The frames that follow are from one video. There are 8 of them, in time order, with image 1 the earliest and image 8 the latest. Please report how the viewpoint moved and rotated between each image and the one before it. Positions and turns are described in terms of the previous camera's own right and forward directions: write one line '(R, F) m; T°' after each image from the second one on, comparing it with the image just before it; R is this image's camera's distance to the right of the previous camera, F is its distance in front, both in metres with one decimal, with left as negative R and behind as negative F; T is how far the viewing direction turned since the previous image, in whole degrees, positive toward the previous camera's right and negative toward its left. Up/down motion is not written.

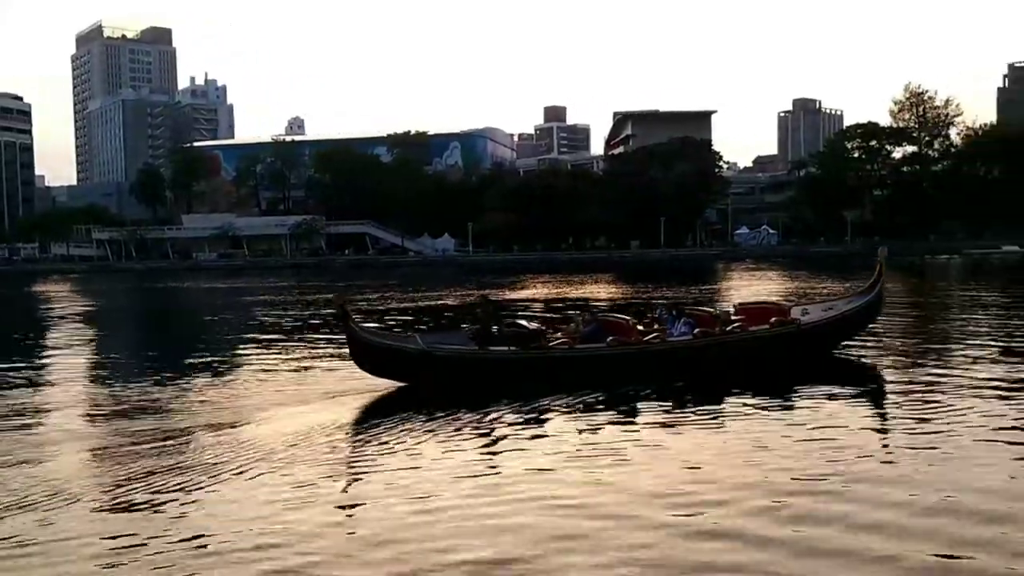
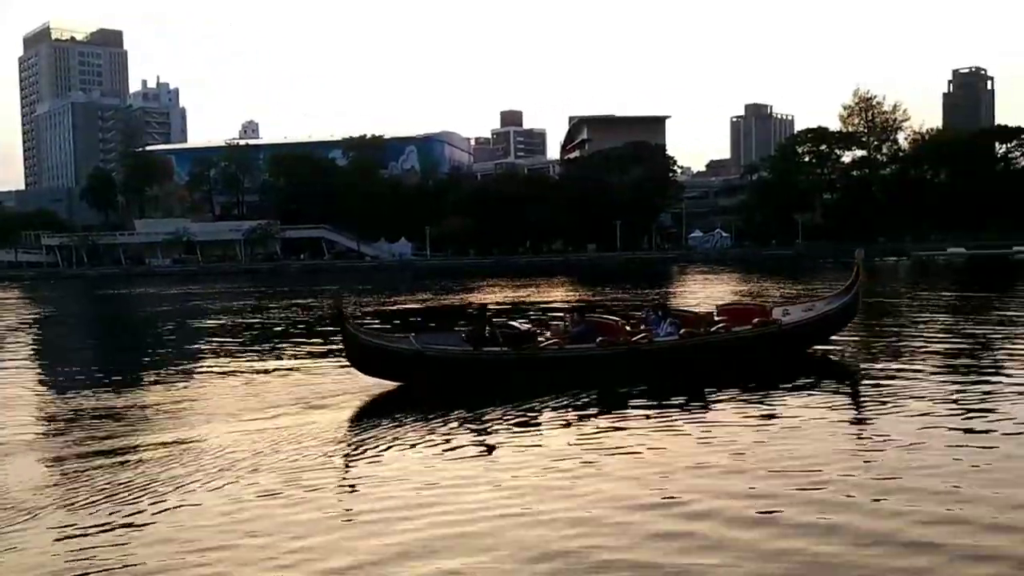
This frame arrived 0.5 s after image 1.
(-0.1, -0.1) m; +3°
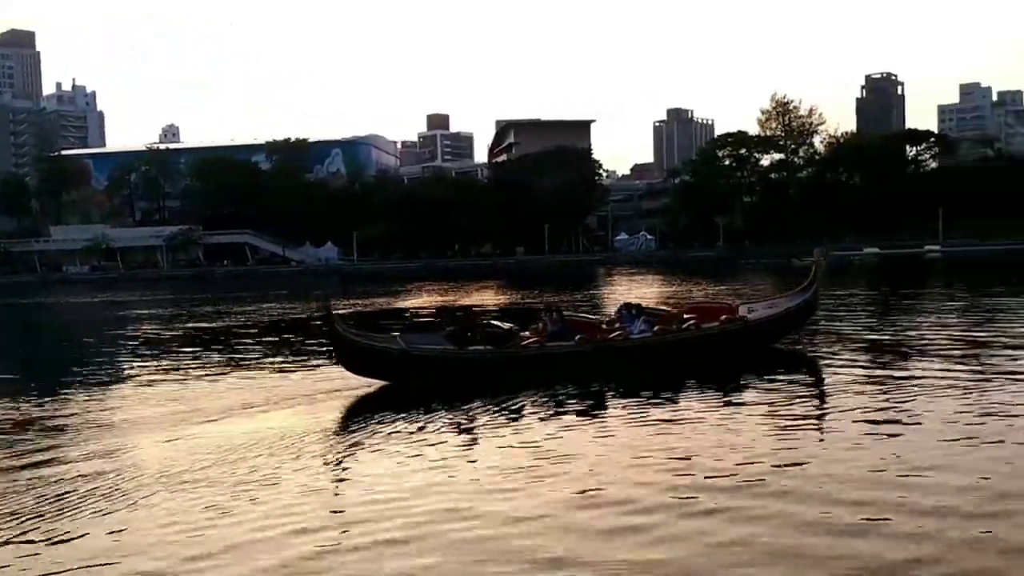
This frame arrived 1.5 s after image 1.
(-0.3, -0.1) m; +4°
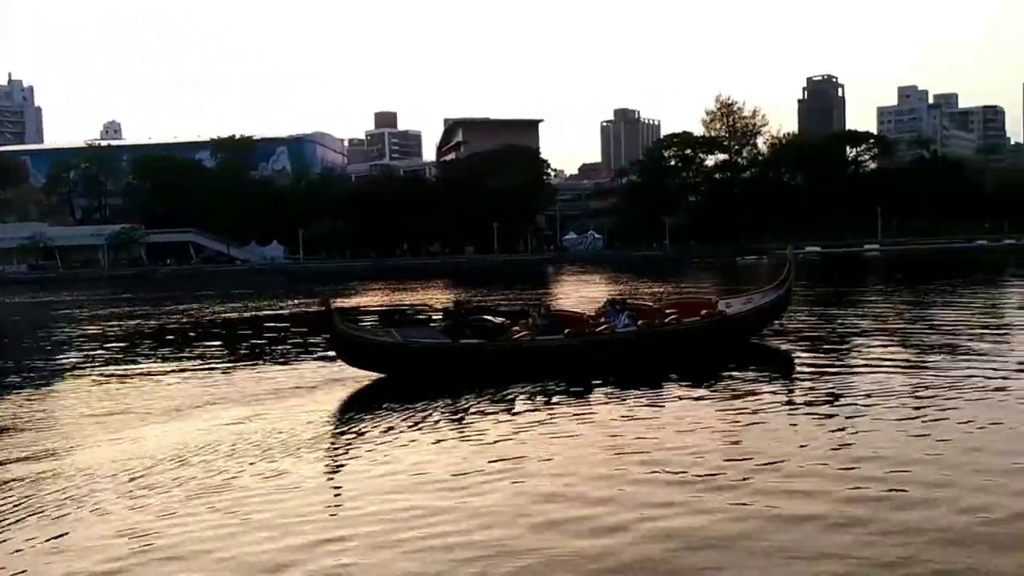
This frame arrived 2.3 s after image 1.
(-0.3, 0.0) m; +3°
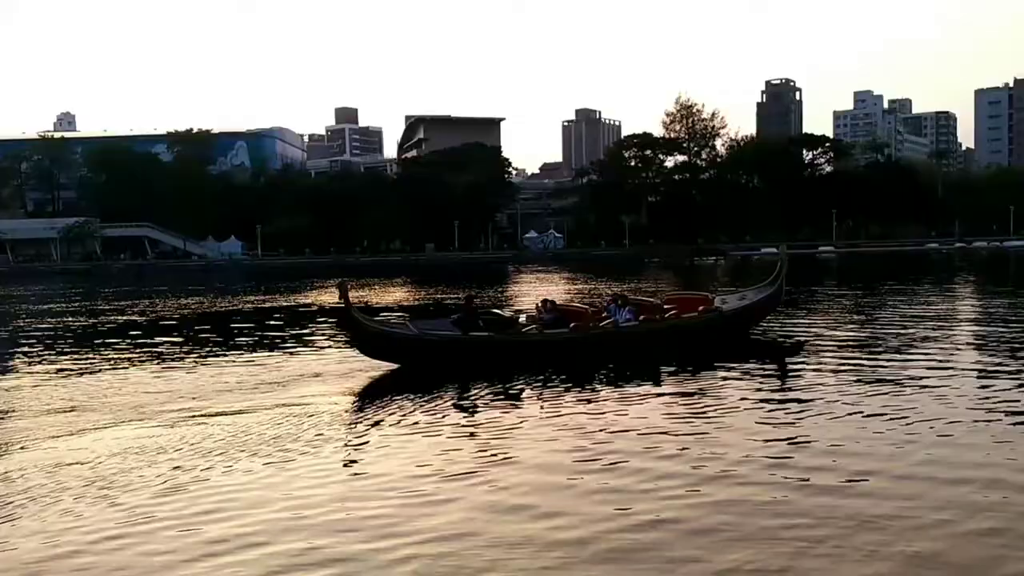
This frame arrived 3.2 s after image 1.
(-0.3, 0.0) m; +3°
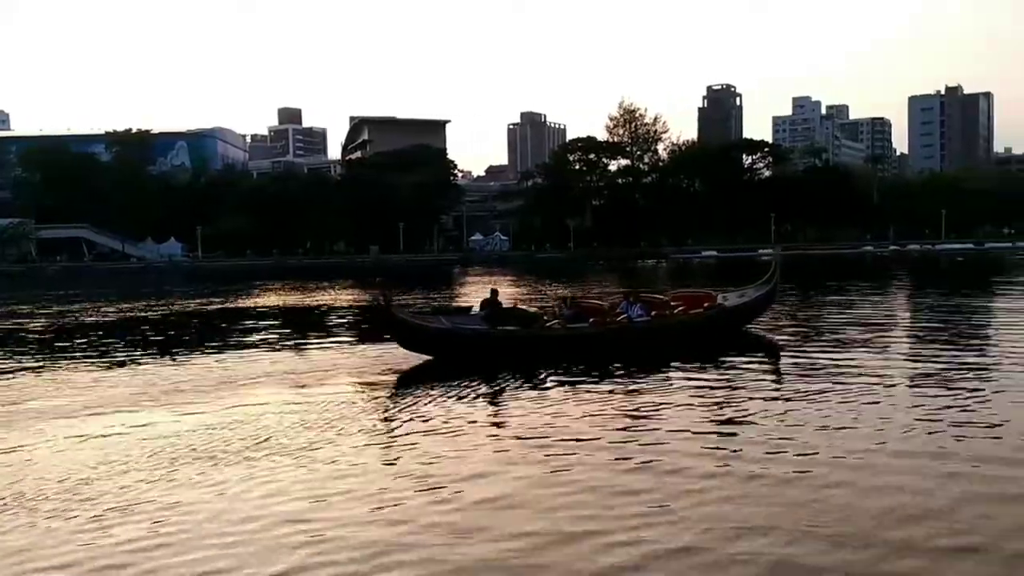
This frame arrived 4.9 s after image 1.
(-0.5, 0.0) m; +4°
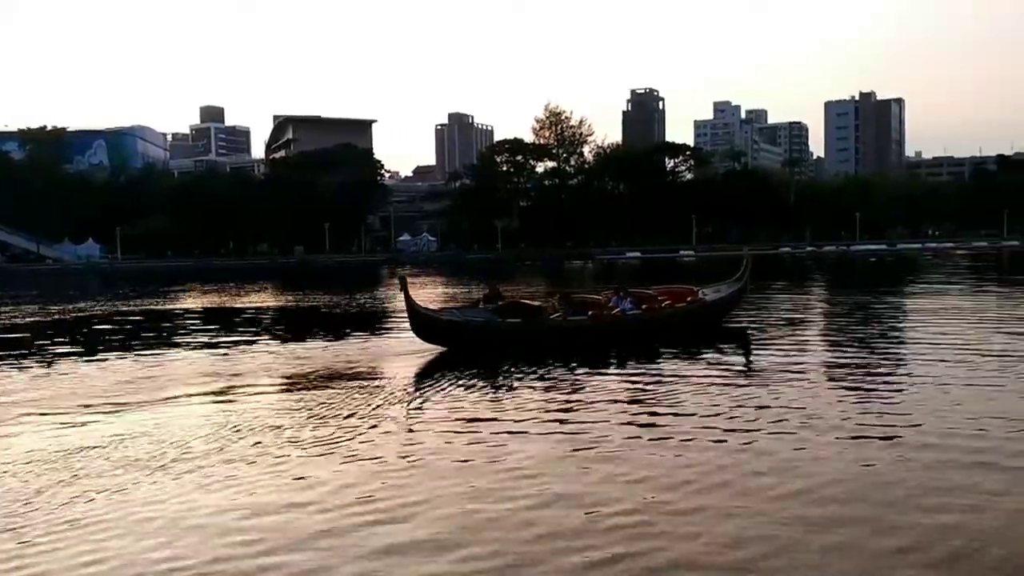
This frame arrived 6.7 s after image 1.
(-0.5, -0.1) m; +5°
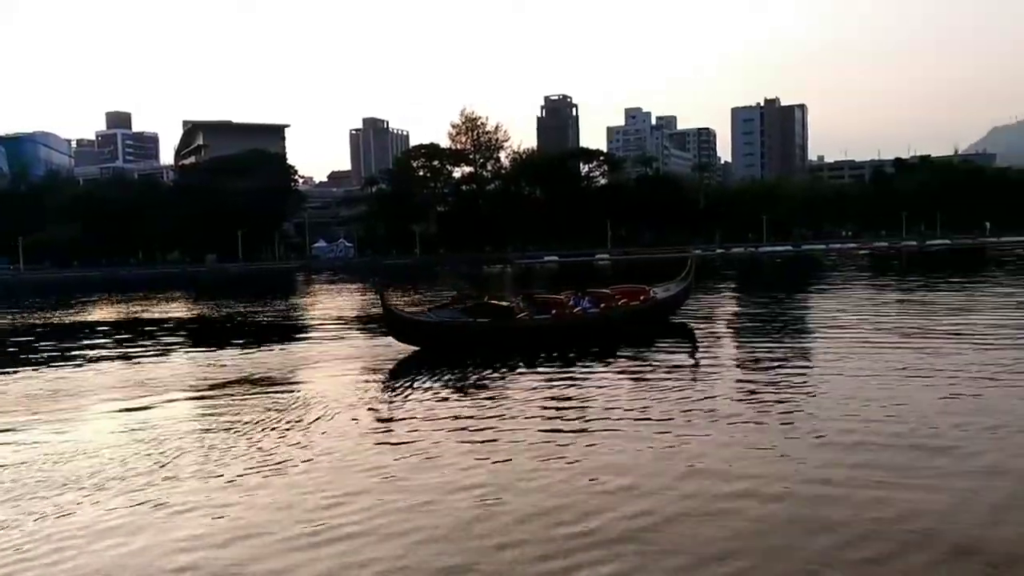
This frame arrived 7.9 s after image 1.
(-0.4, -0.2) m; +5°
